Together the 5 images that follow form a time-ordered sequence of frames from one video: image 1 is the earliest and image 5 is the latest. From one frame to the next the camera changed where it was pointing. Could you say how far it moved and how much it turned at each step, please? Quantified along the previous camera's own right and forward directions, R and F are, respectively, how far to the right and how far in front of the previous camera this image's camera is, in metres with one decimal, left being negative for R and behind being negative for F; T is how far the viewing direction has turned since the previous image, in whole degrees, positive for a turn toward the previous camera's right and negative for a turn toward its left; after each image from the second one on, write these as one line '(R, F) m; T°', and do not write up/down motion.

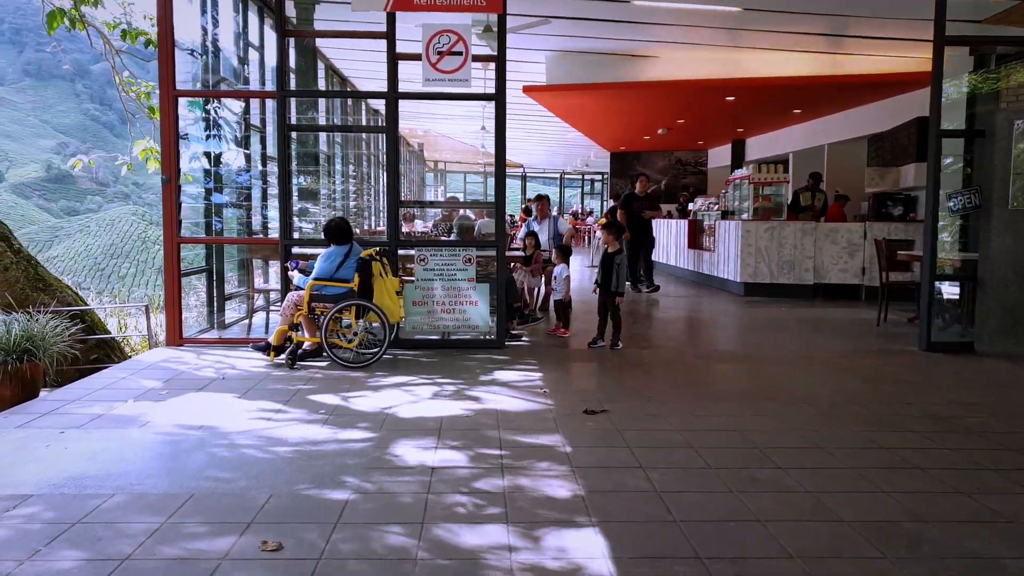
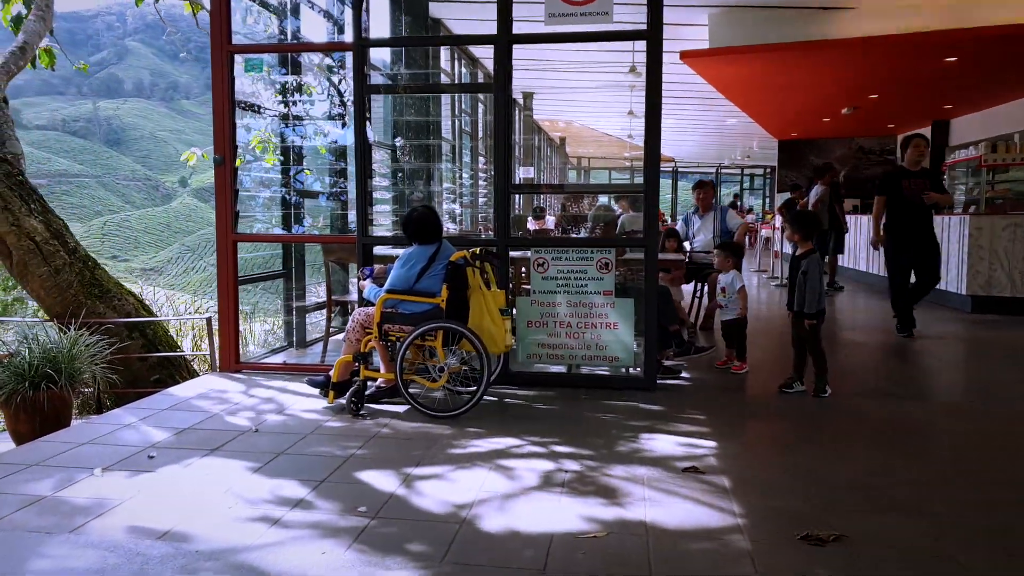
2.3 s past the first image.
(-0.1, +2.1) m; -10°
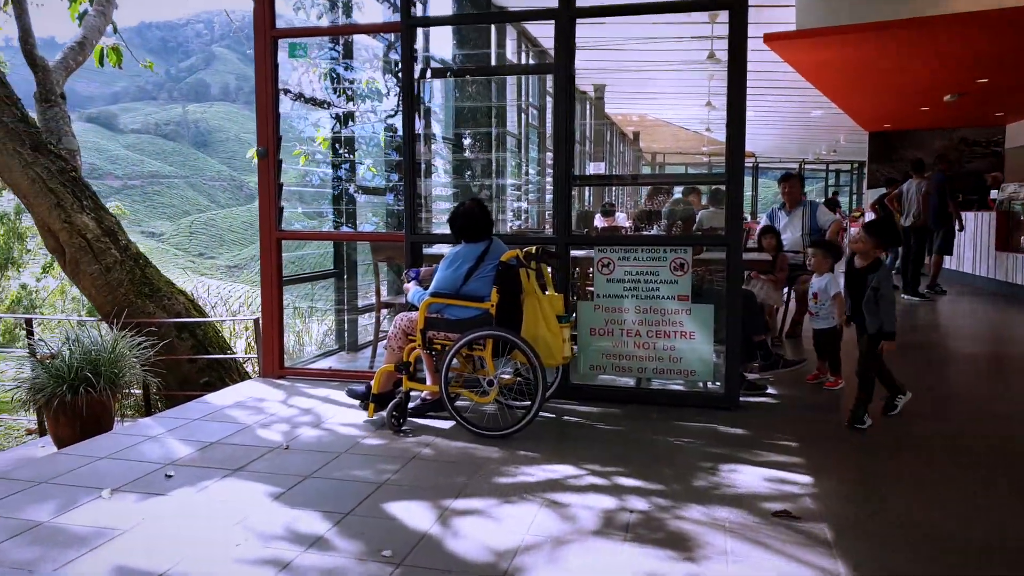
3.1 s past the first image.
(+0.1, +0.5) m; -5°
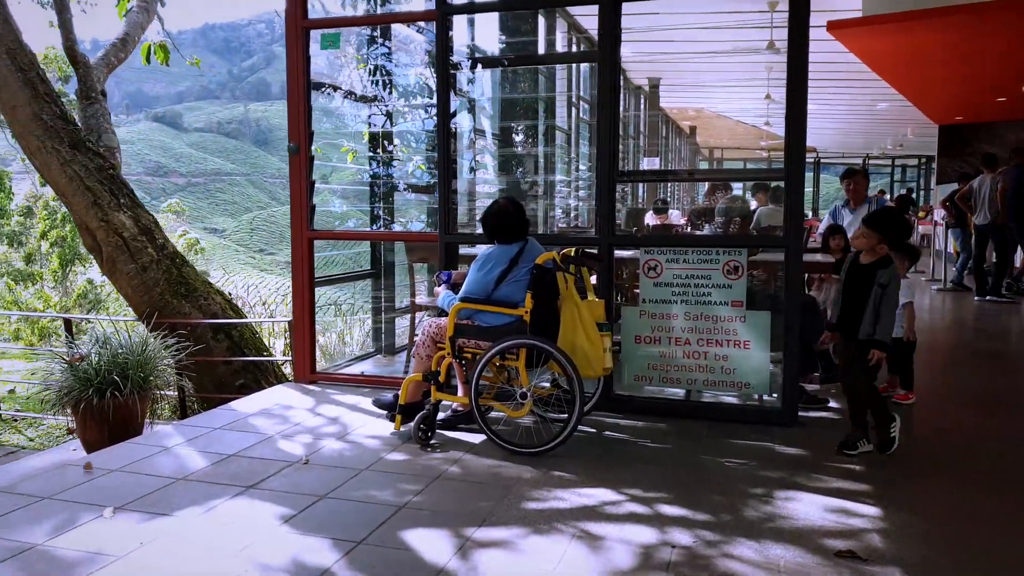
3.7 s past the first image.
(+0.1, +0.3) m; -4°
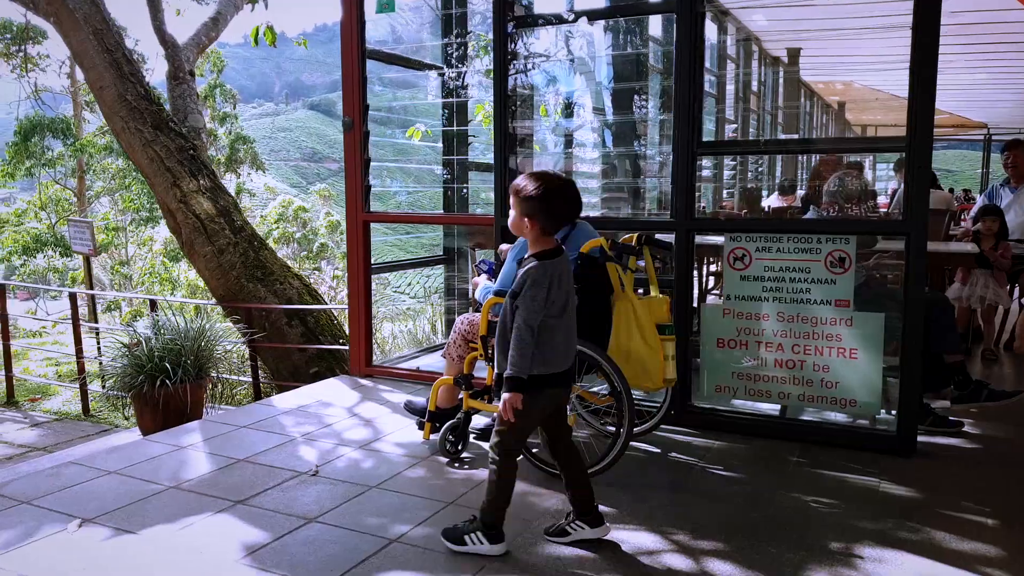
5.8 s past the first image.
(+0.4, +0.6) m; -10°
